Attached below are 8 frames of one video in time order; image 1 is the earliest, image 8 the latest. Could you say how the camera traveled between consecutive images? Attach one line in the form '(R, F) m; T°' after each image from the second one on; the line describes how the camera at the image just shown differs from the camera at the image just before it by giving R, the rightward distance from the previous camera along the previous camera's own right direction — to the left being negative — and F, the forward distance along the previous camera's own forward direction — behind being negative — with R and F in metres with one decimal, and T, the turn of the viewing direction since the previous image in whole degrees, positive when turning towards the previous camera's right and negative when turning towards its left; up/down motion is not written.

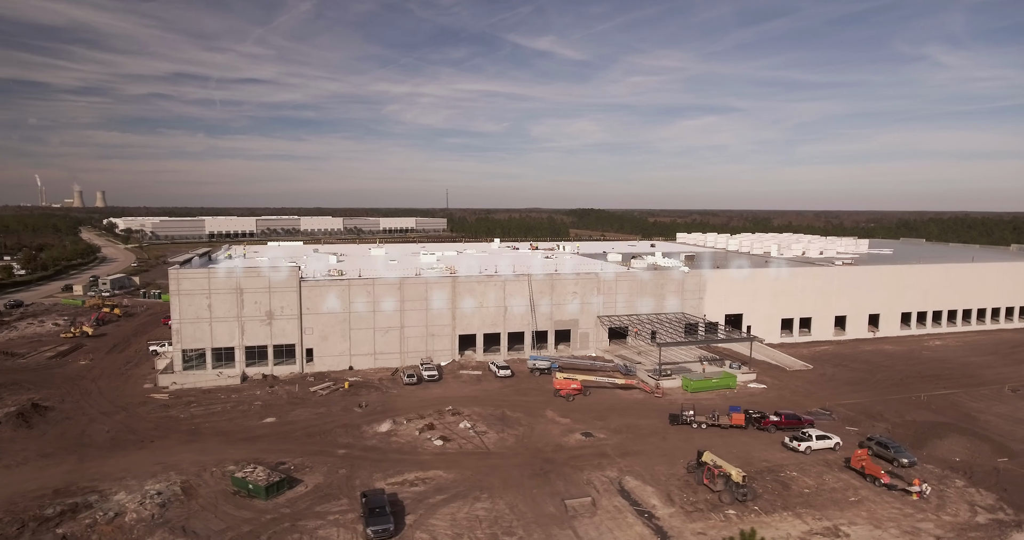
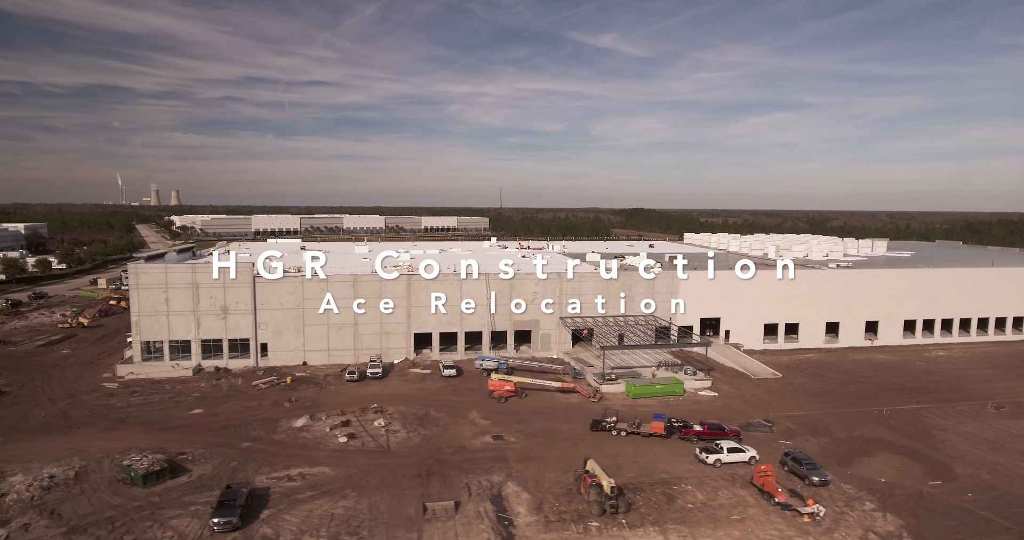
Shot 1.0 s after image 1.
(+5.5, +0.7) m; -6°
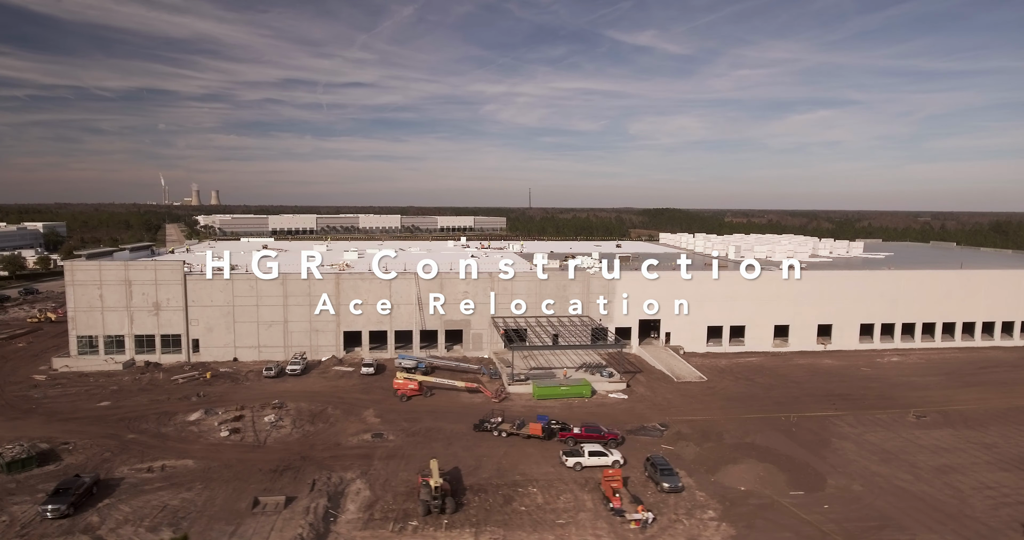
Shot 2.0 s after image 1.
(+5.8, +0.2) m; -3°
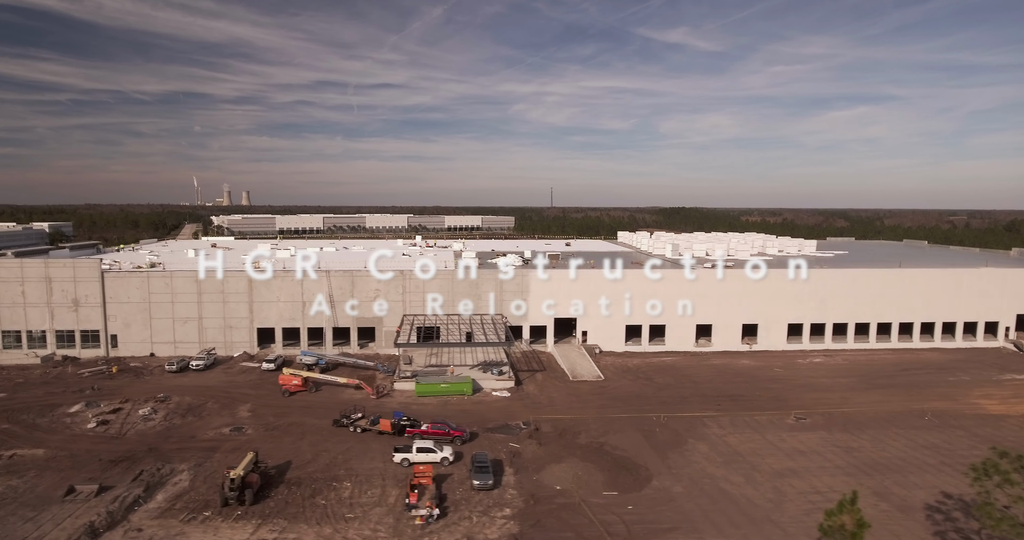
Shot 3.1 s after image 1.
(+6.7, 0.0) m; -3°
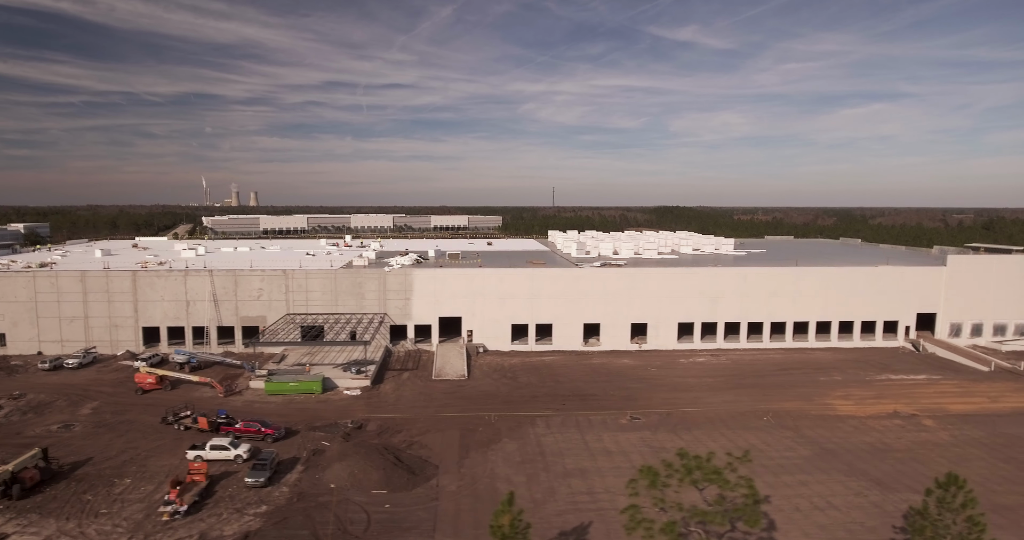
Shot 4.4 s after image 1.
(+7.4, 0.0) m; -1°
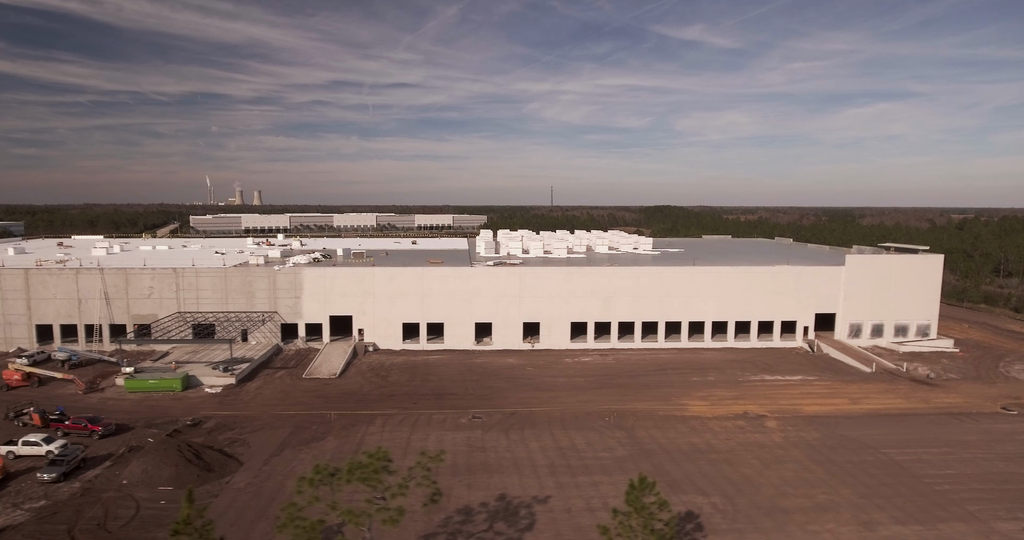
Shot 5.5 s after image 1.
(+6.9, 0.0) m; -1°
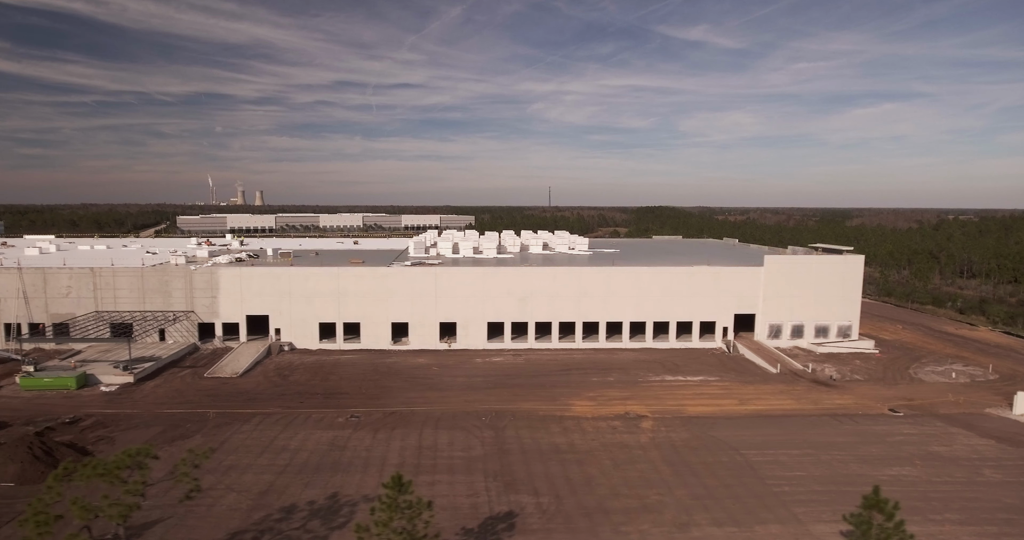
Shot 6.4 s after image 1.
(+5.3, -0.1) m; -1°
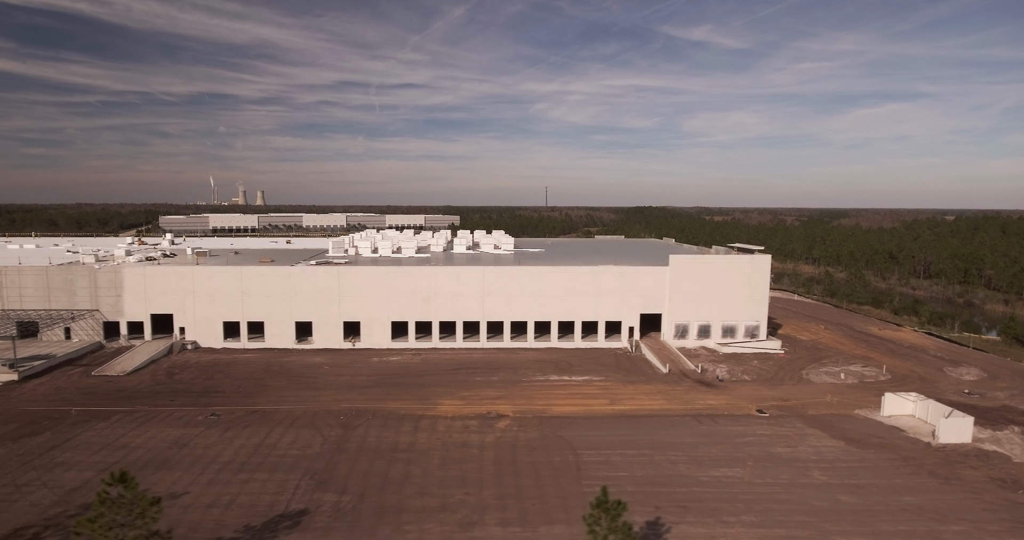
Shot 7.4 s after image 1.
(+6.1, 0.0) m; -1°
